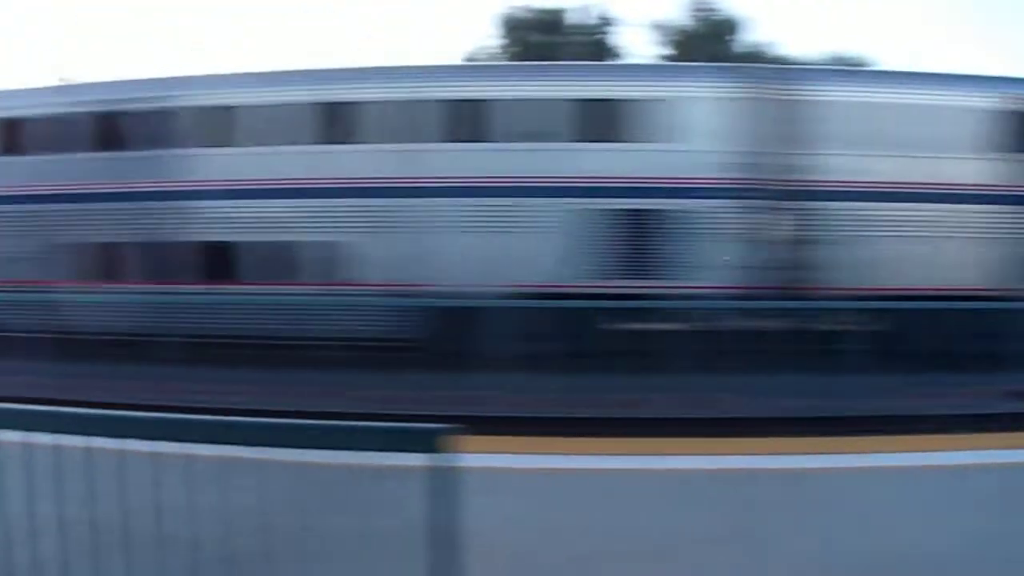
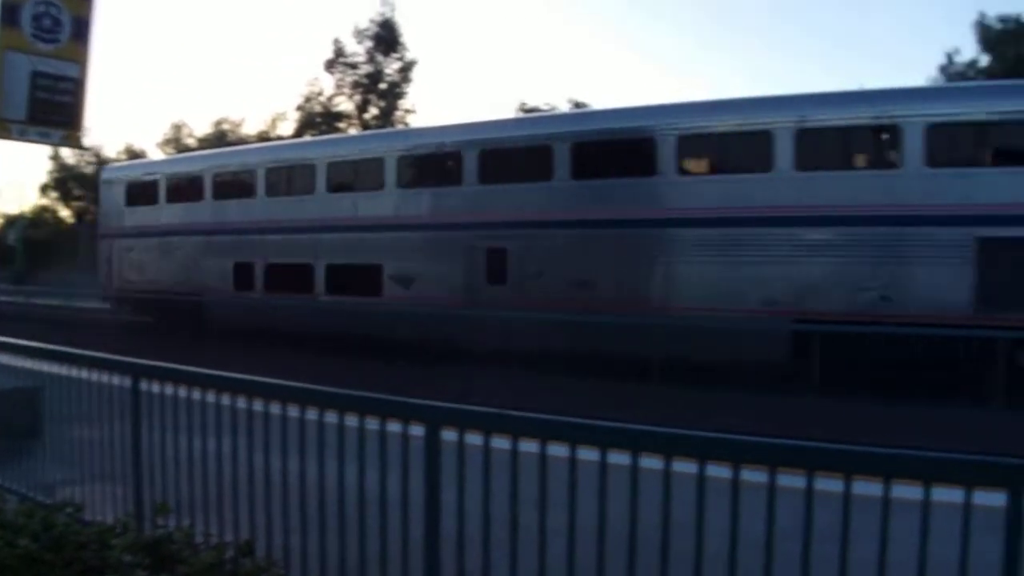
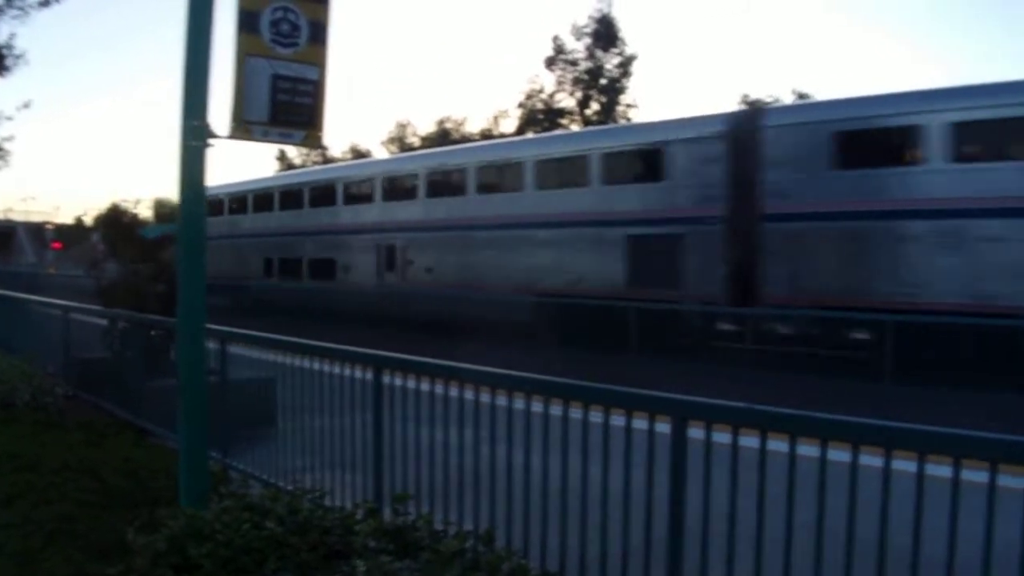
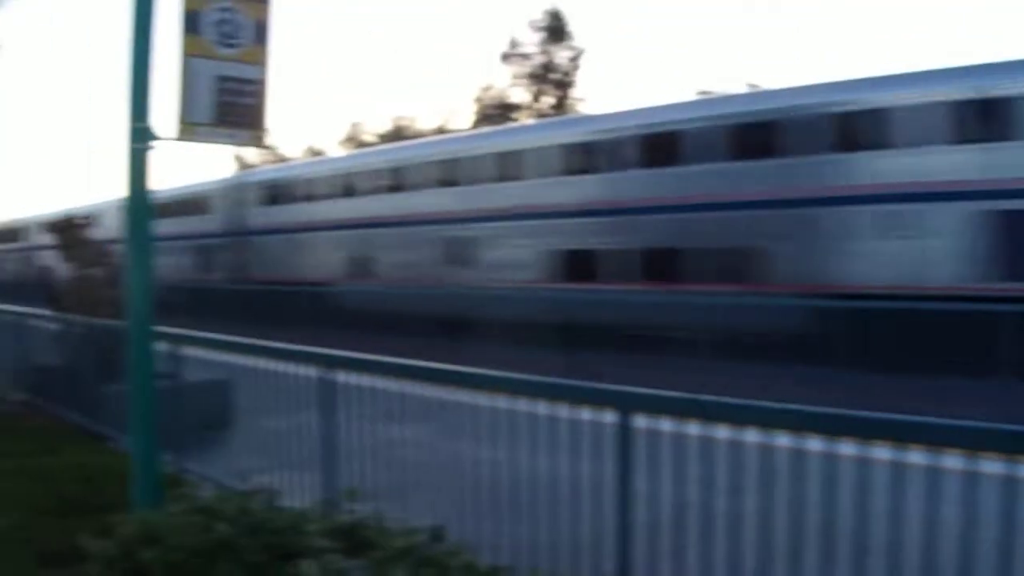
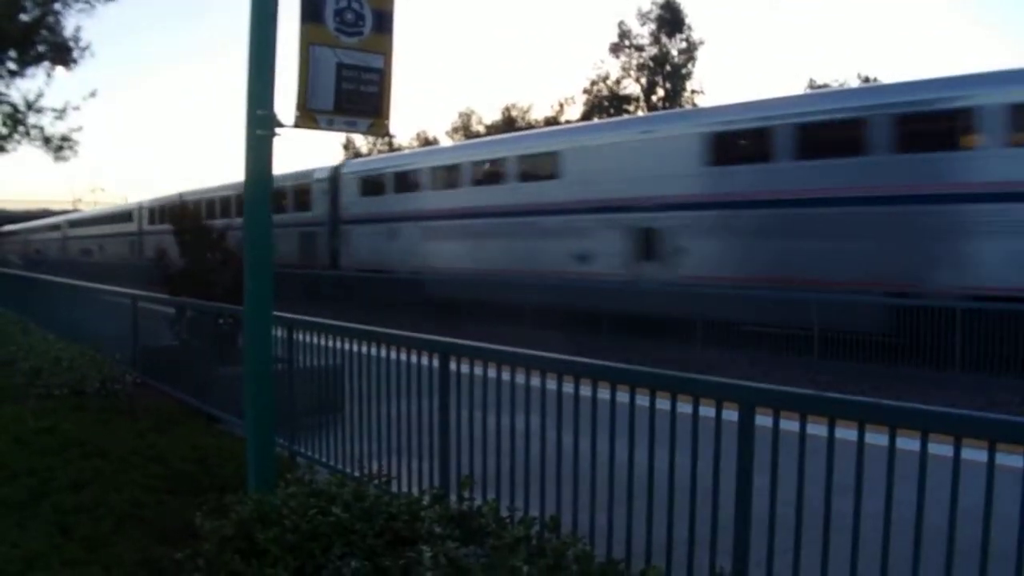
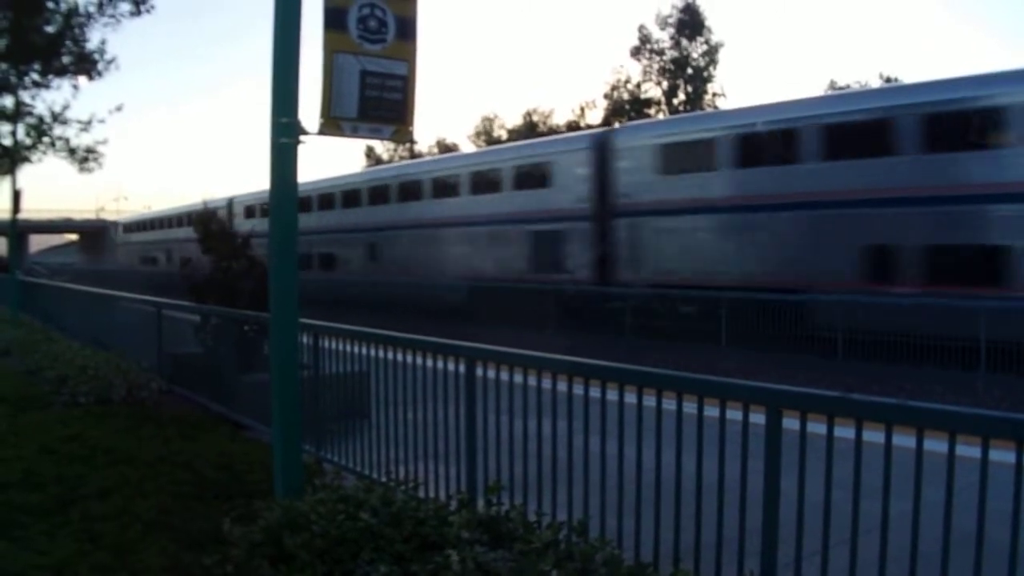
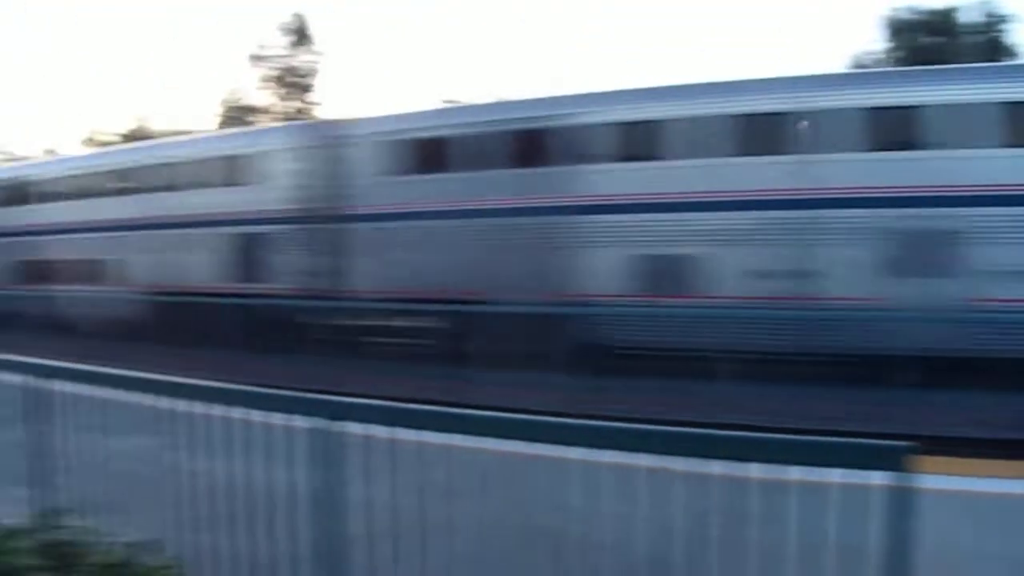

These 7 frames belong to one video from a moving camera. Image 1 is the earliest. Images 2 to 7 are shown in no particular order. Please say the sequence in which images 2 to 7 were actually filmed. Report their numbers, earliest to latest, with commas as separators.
7, 4, 5, 6, 3, 2
